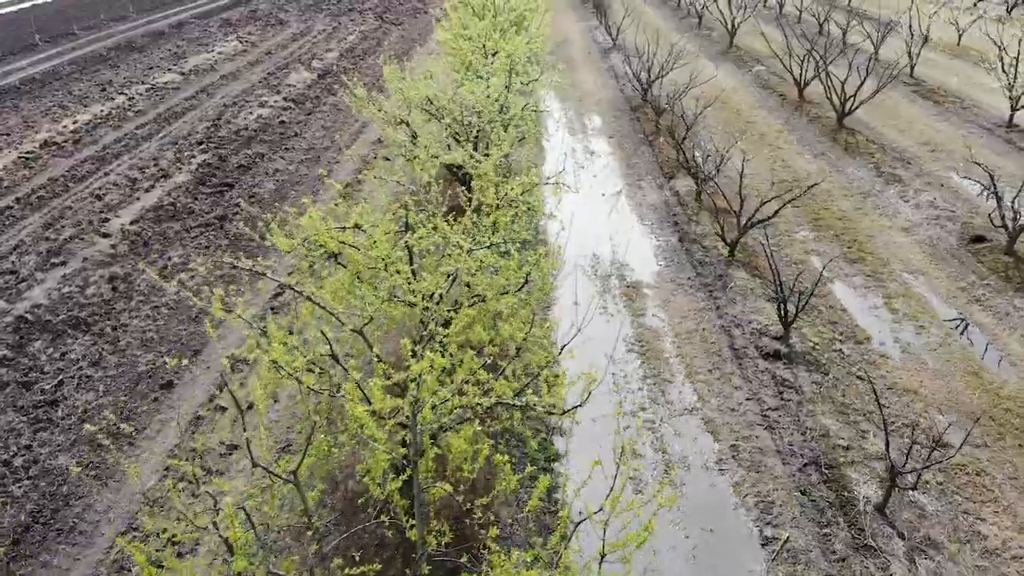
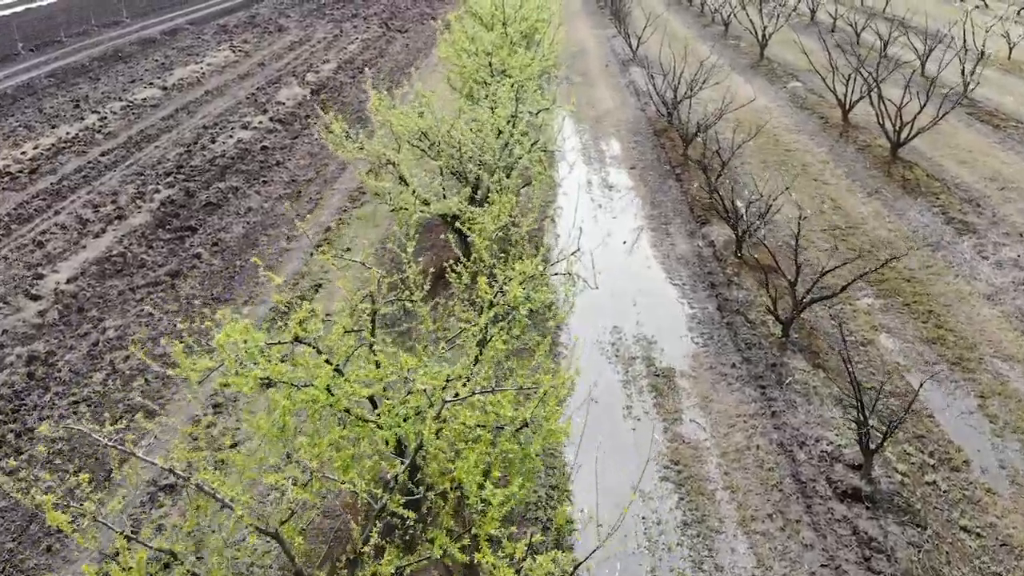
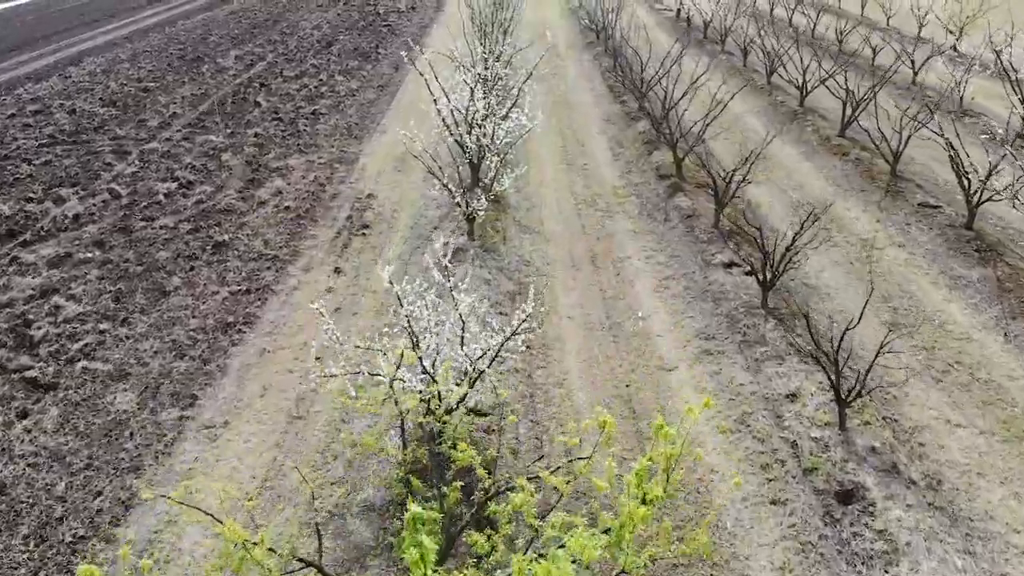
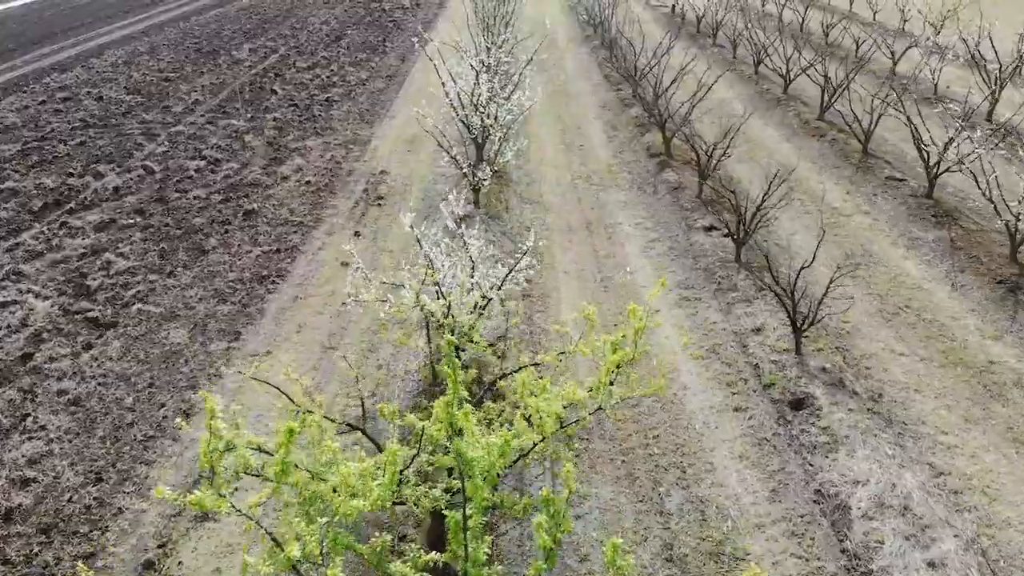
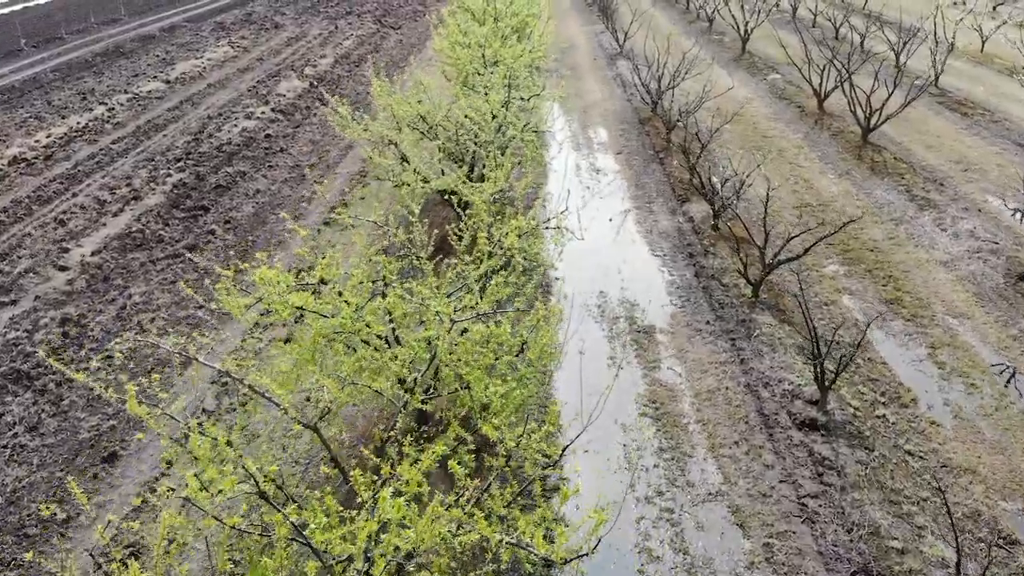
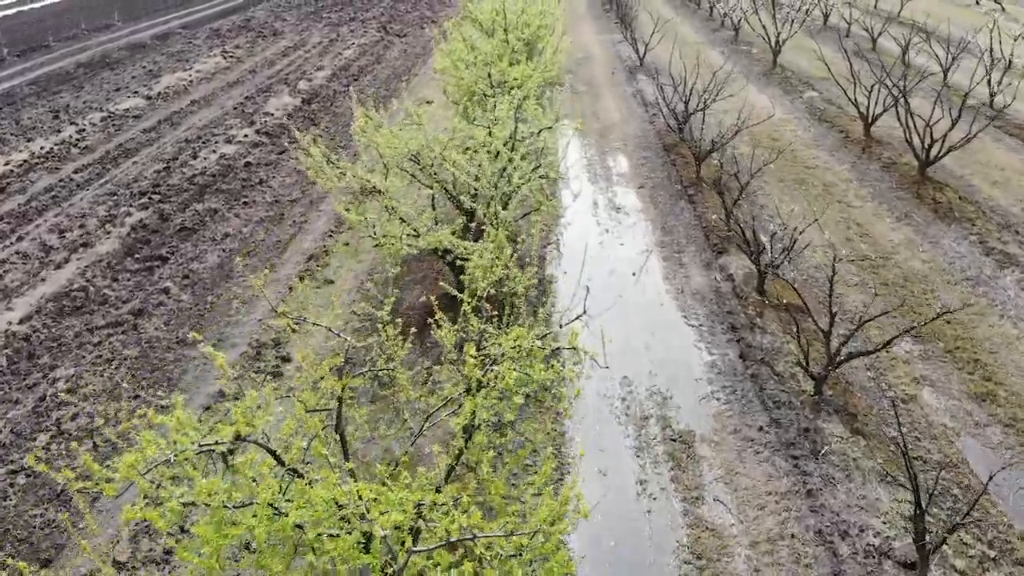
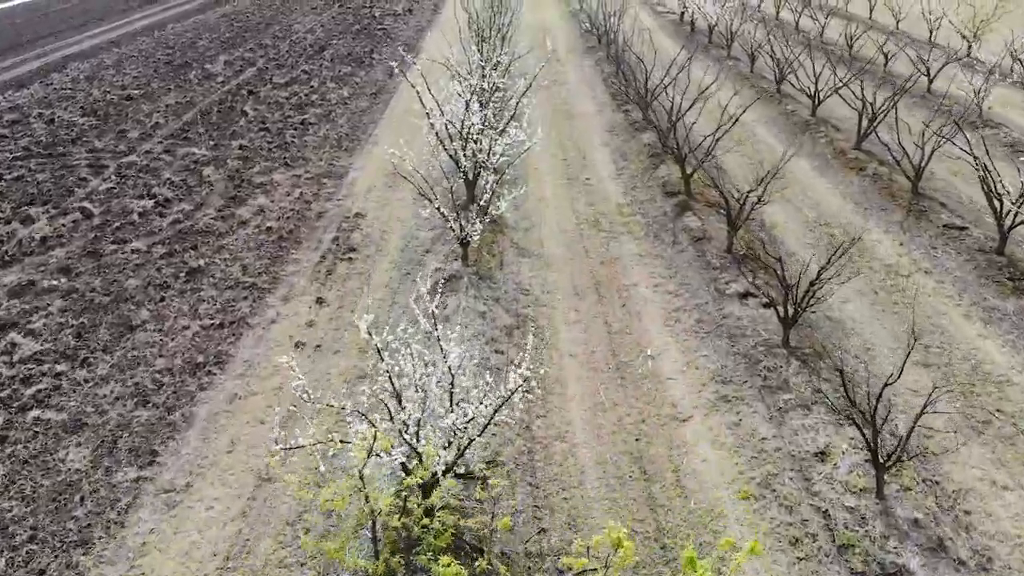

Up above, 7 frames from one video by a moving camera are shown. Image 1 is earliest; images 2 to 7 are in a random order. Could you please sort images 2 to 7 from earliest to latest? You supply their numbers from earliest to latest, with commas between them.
5, 2, 6, 4, 3, 7
